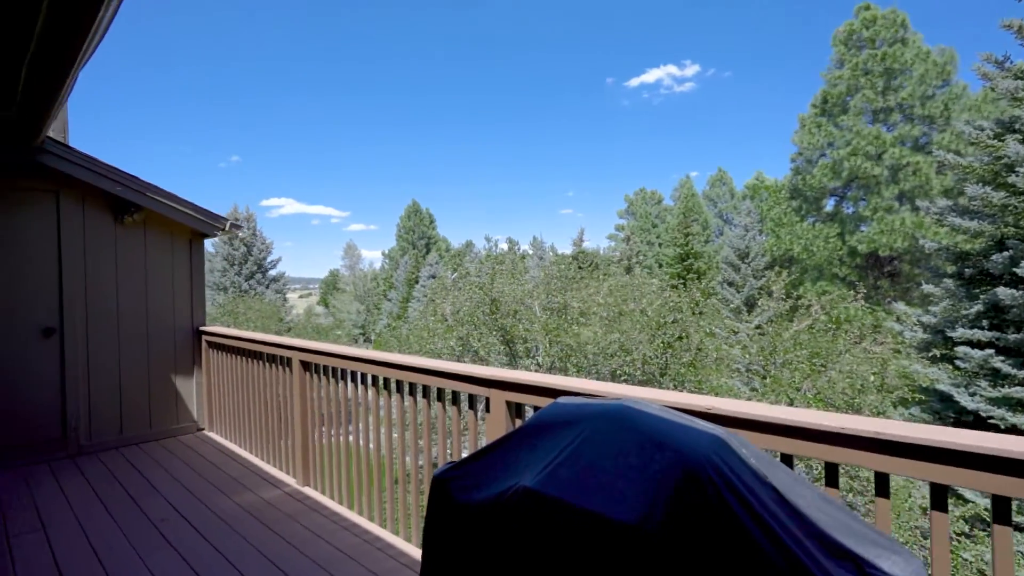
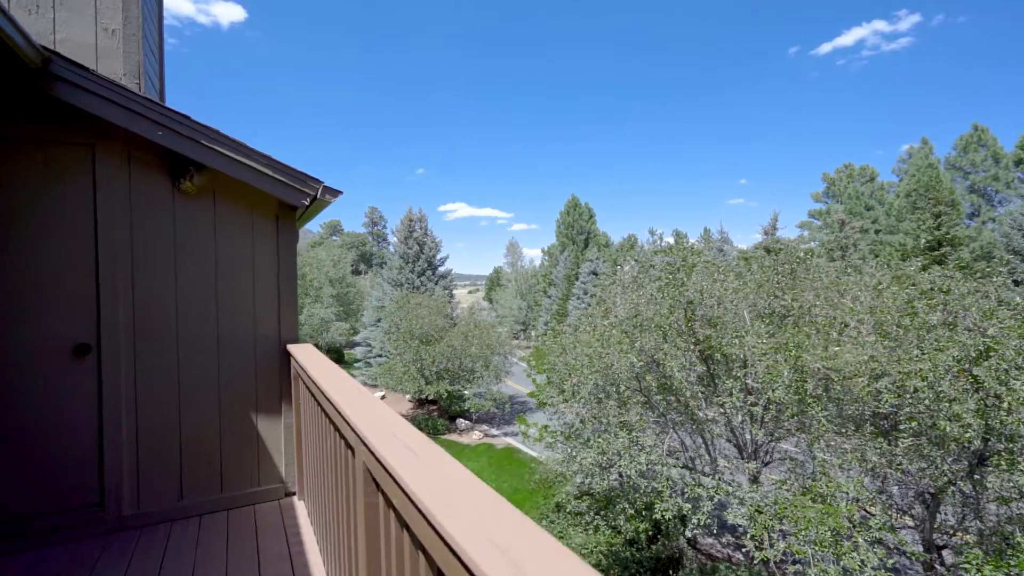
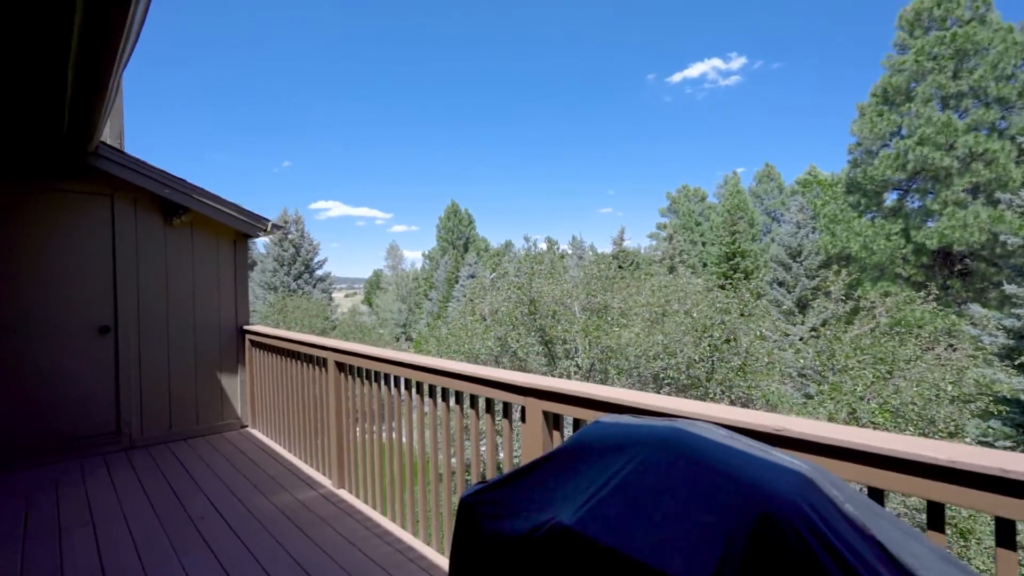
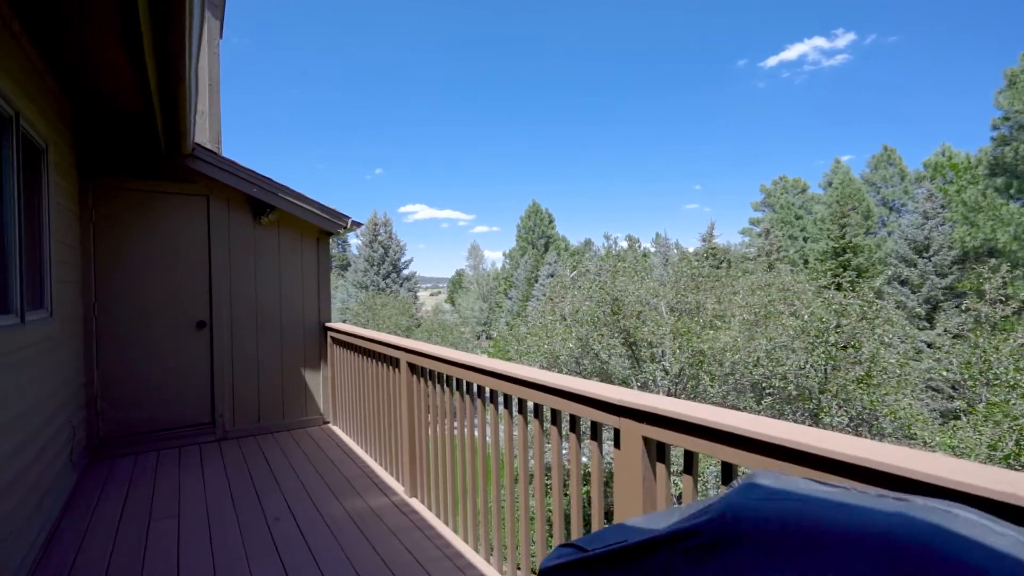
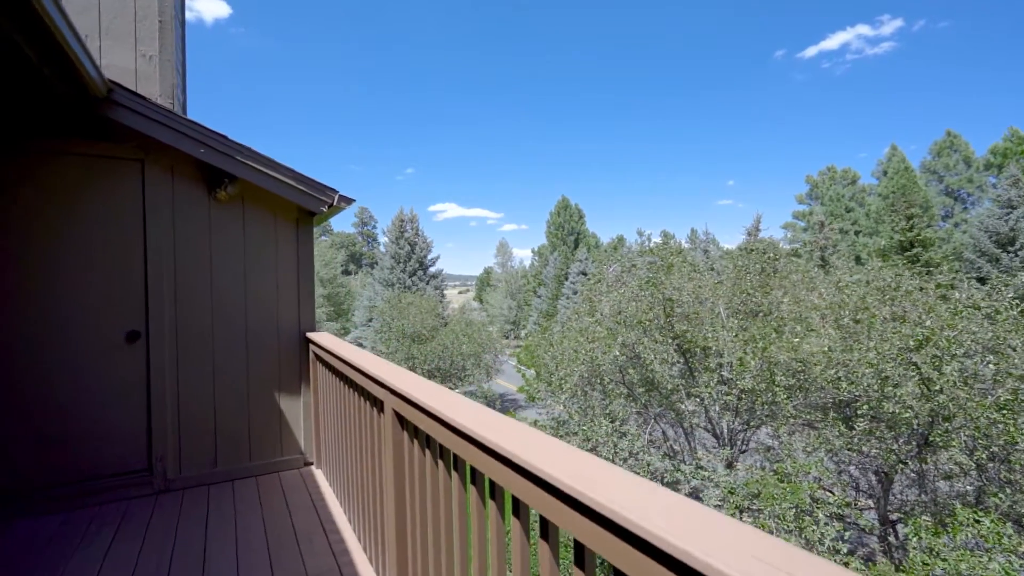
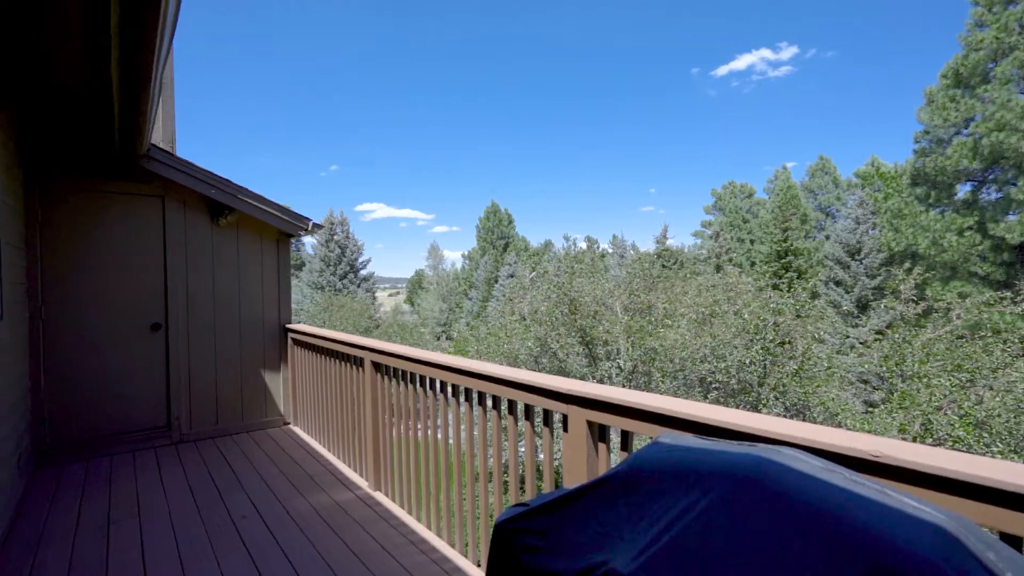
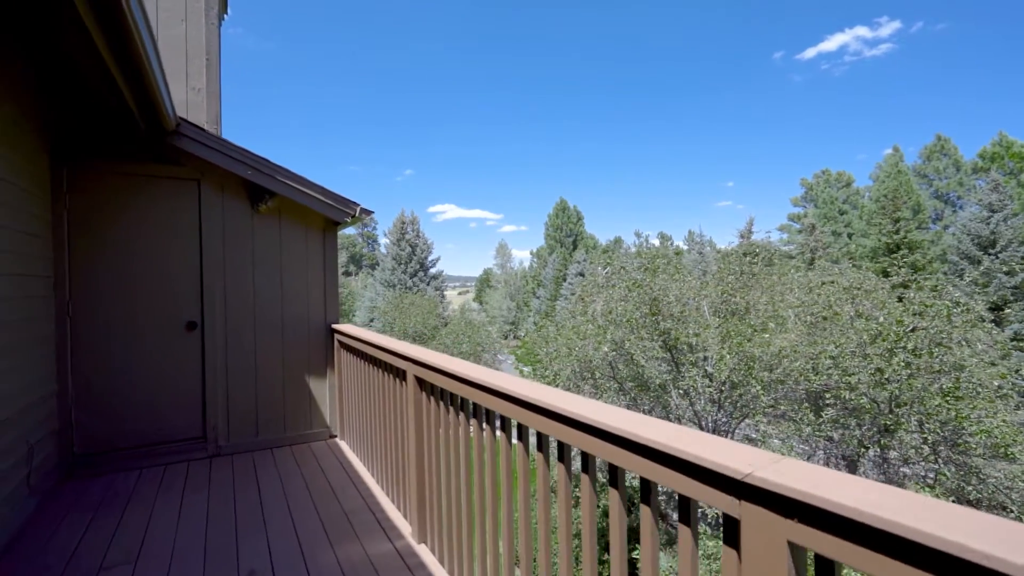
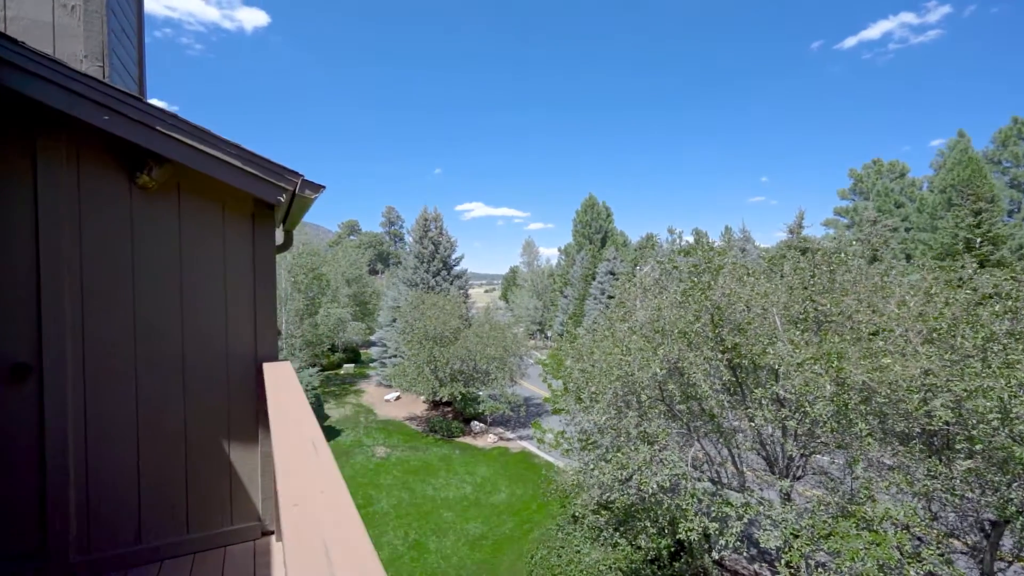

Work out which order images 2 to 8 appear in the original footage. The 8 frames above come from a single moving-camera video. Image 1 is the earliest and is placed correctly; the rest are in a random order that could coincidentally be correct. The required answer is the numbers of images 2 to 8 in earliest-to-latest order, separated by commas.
3, 6, 4, 7, 5, 2, 8
